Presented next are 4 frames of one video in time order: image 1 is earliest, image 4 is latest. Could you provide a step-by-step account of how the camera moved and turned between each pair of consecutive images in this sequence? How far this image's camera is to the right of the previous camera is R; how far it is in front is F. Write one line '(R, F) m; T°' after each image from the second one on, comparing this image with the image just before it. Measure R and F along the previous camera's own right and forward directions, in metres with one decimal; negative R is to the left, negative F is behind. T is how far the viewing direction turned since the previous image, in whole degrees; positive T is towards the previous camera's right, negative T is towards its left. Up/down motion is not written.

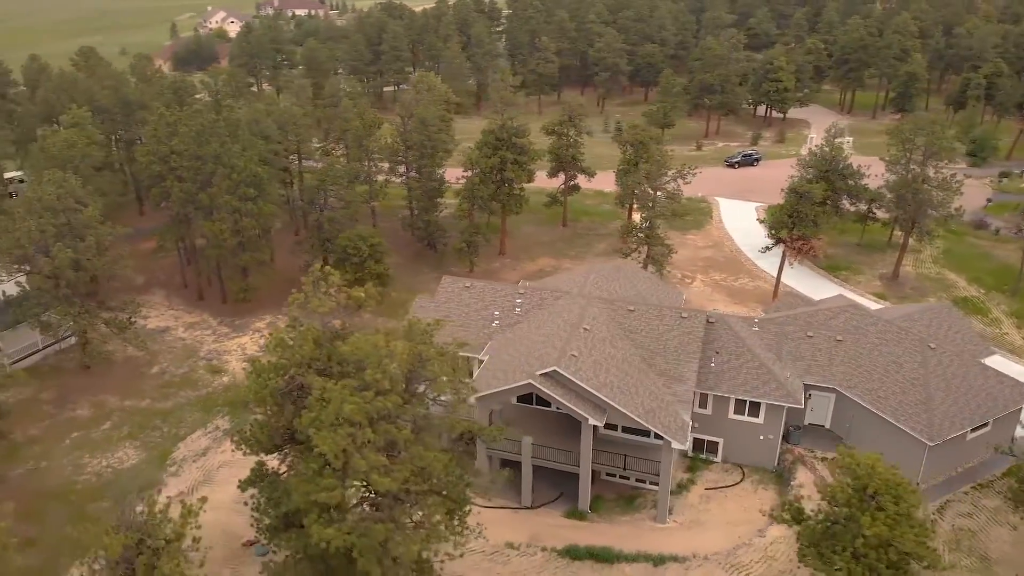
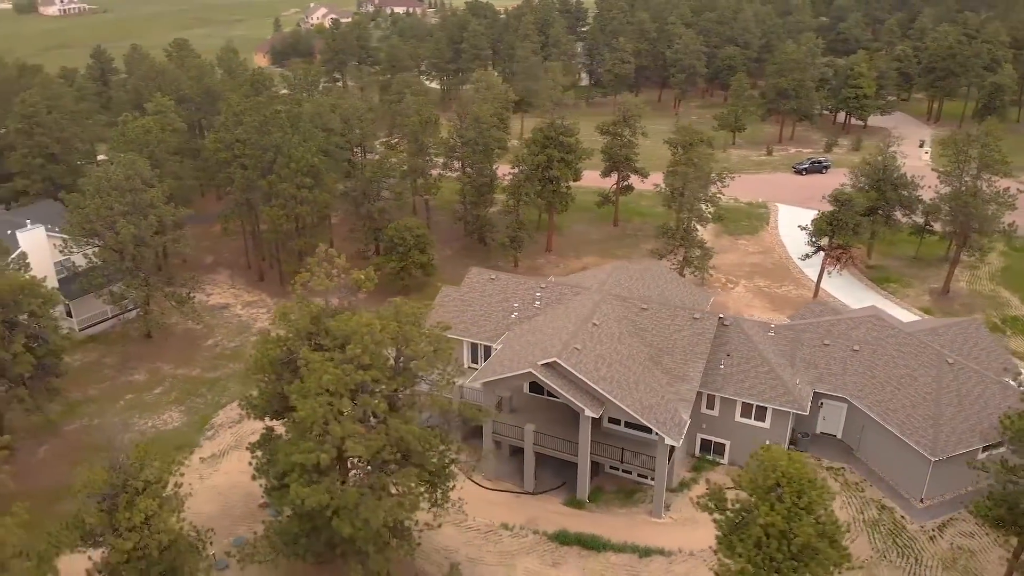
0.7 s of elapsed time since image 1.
(+2.4, -0.8) m; -6°
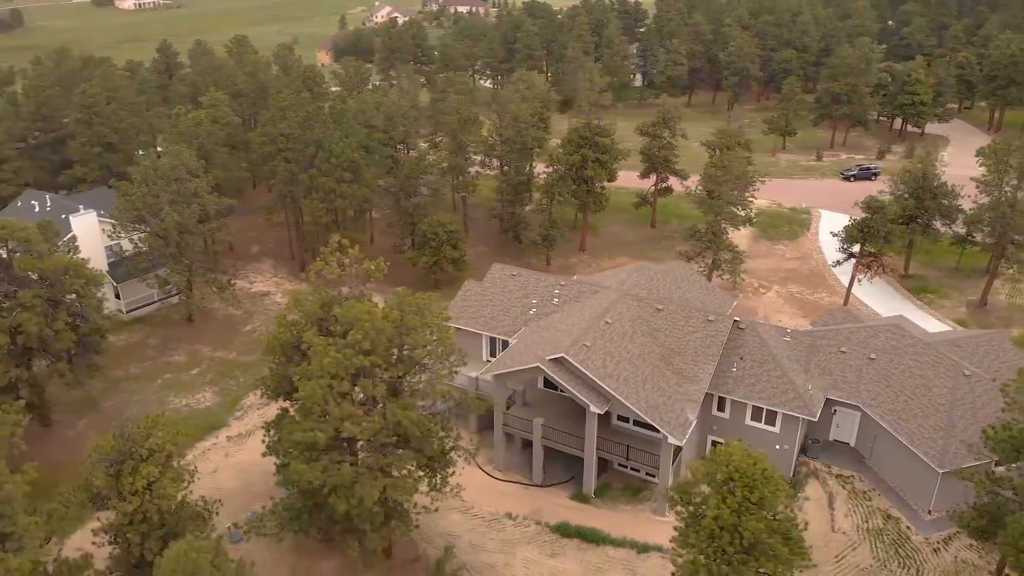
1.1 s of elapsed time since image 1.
(+1.4, -0.5) m; -4°
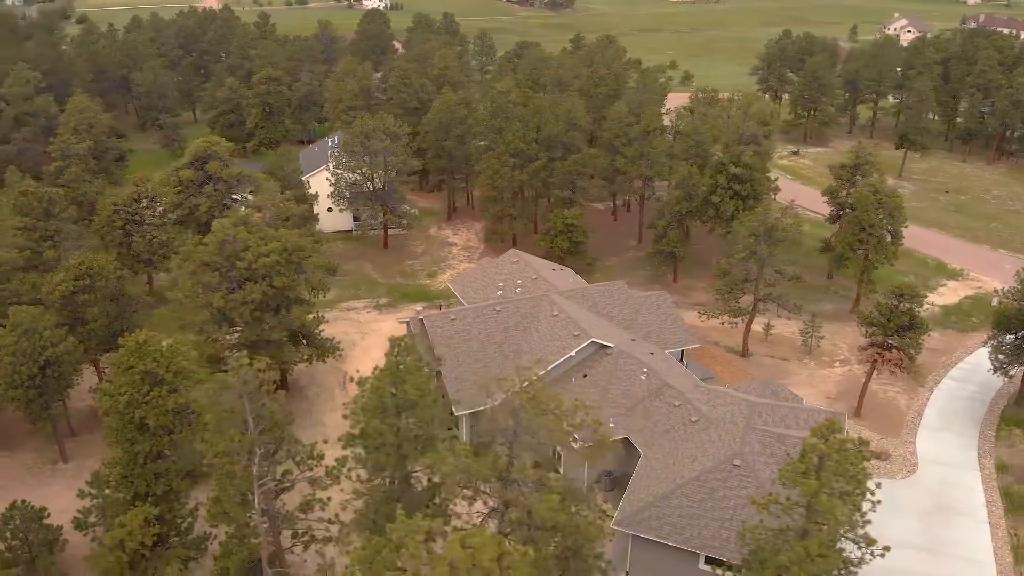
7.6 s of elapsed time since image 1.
(+20.5, +1.6) m; -35°
